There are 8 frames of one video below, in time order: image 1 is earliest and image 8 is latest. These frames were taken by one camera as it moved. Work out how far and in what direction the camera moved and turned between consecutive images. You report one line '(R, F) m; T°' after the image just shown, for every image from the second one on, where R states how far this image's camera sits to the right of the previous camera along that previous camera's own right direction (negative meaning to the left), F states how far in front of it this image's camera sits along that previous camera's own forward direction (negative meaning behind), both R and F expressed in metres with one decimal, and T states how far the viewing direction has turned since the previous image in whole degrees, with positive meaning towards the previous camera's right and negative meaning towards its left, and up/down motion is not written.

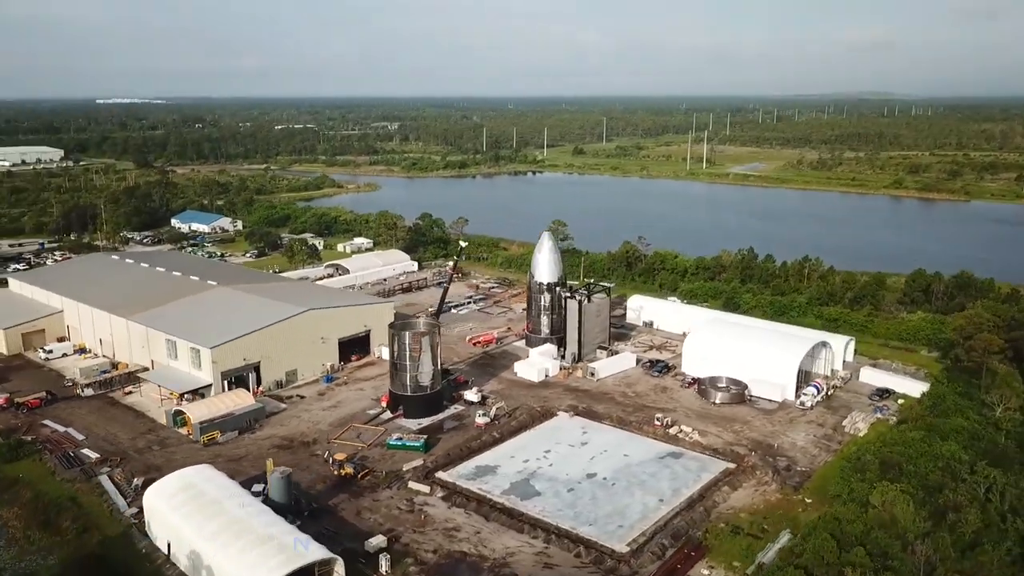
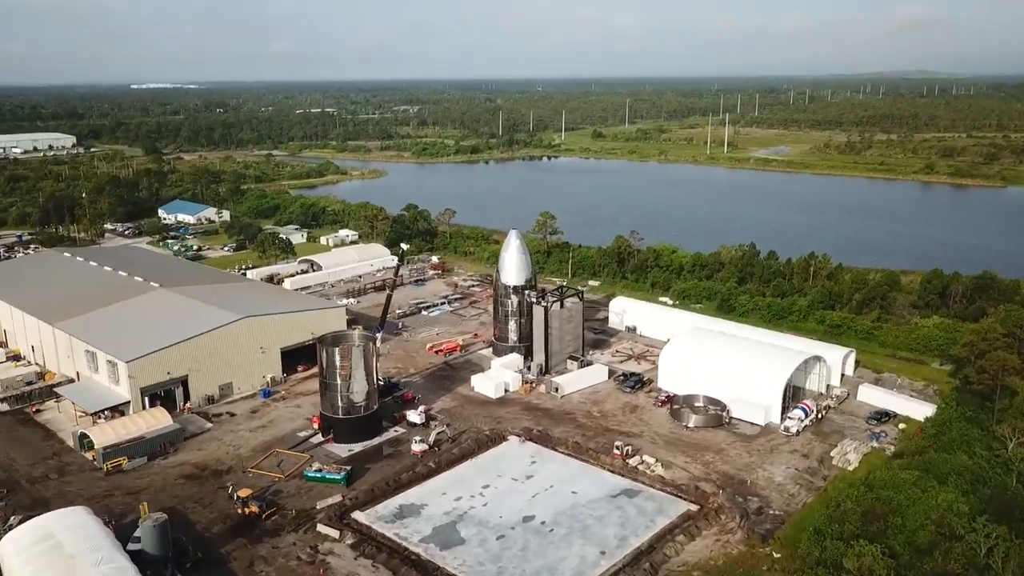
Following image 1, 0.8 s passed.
(+2.6, +3.1) m; -2°
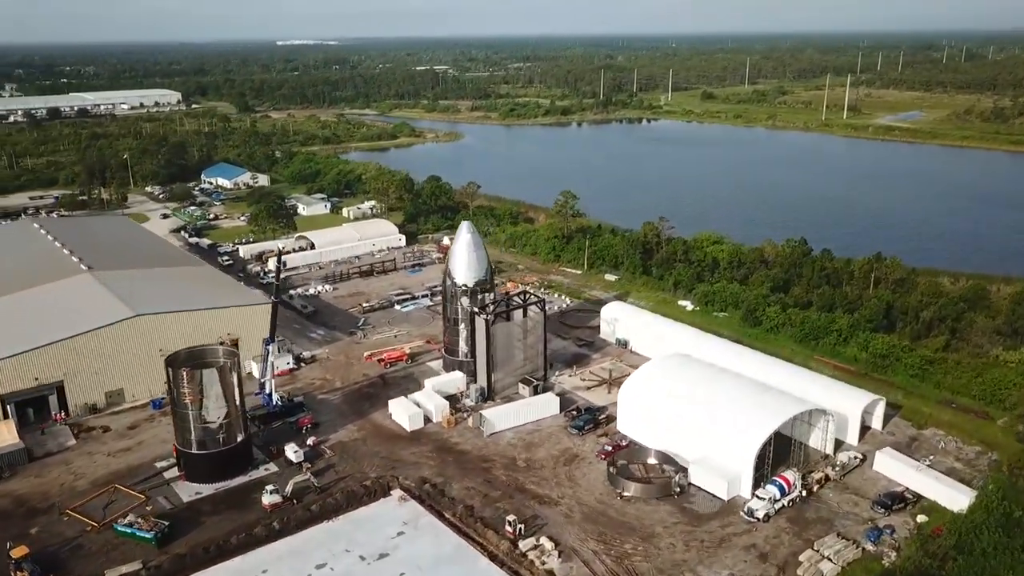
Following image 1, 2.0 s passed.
(+5.5, +5.8) m; -9°
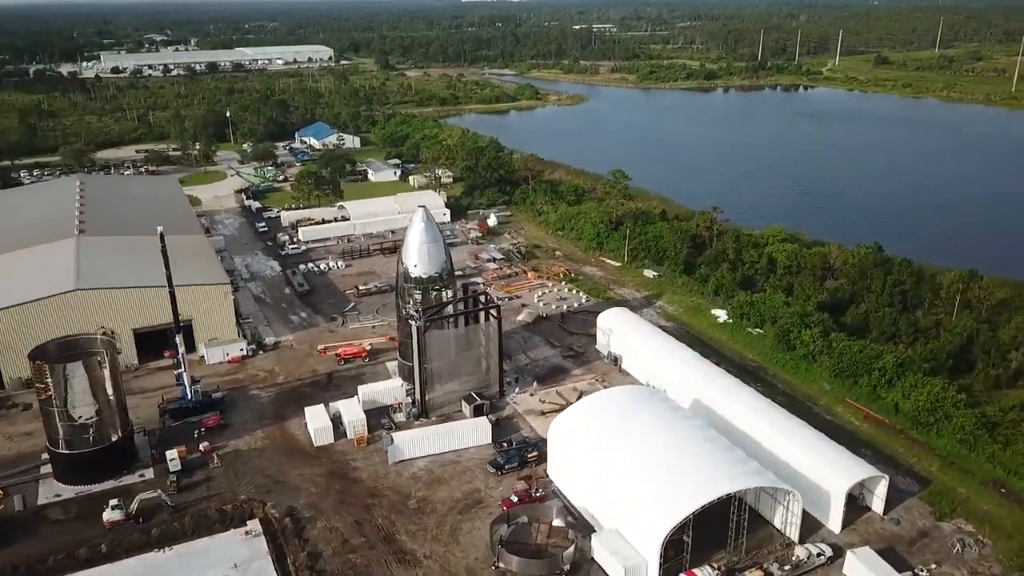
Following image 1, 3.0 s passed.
(+5.6, +4.2) m; -12°
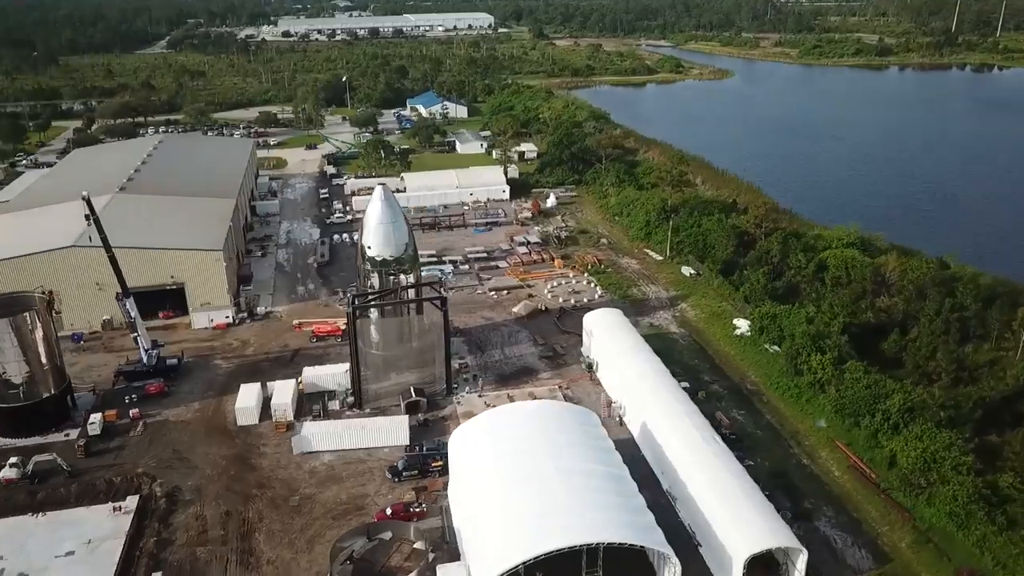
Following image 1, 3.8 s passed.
(+5.3, +2.4) m; -12°
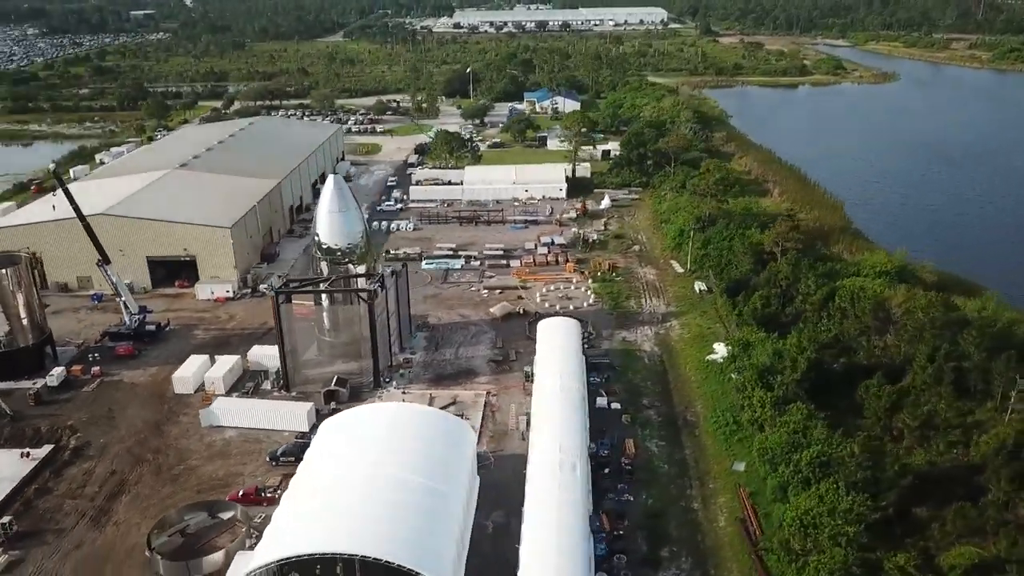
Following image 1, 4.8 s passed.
(+6.1, +1.2) m; -13°
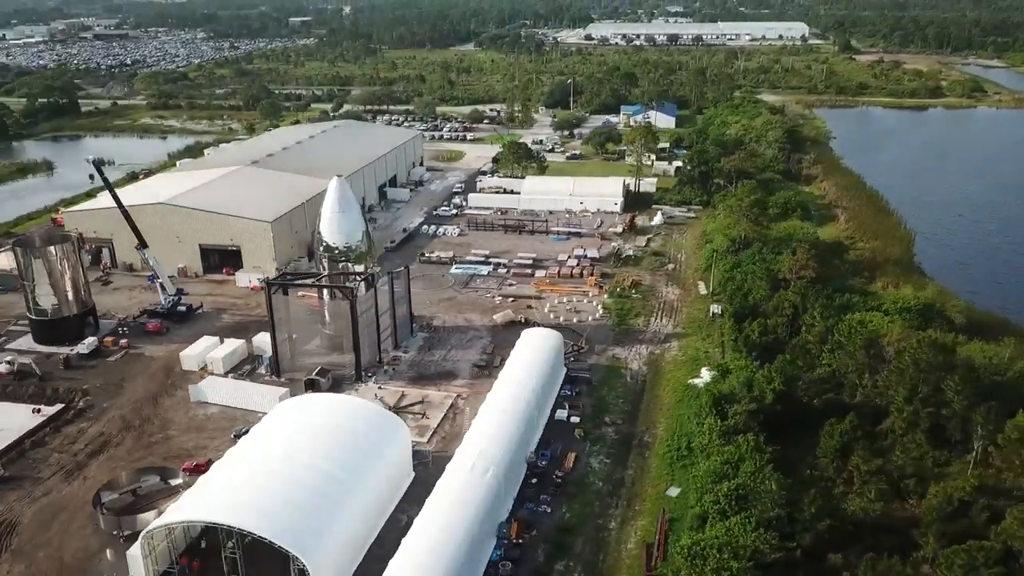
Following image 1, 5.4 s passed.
(+4.1, -0.1) m; -10°
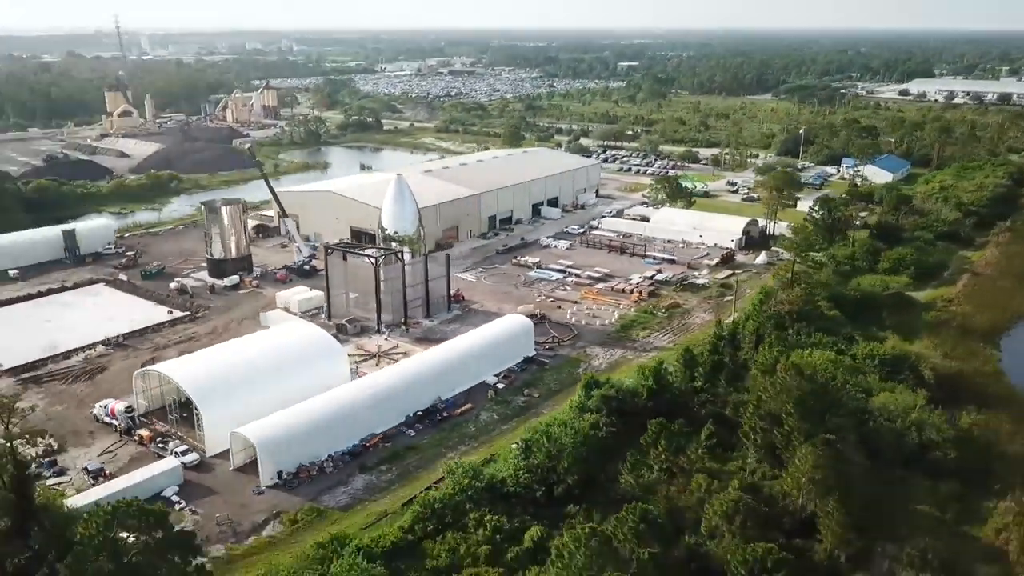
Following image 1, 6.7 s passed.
(+10.5, -2.0) m; -23°
